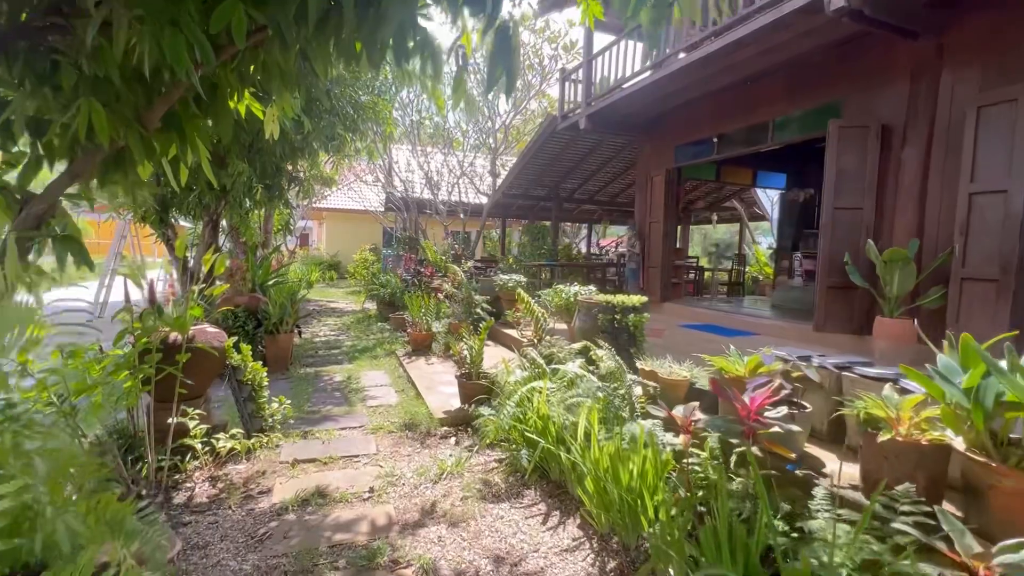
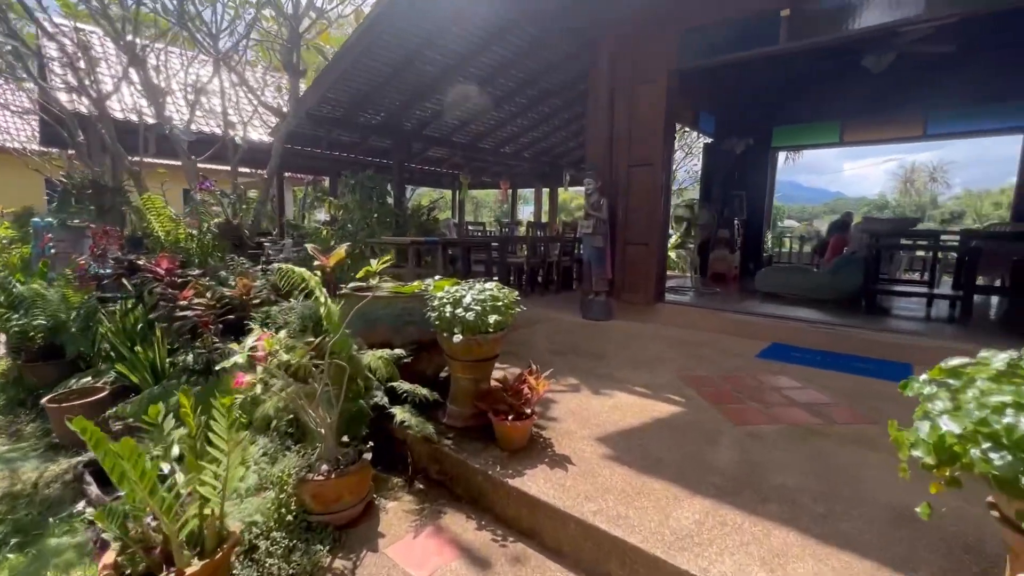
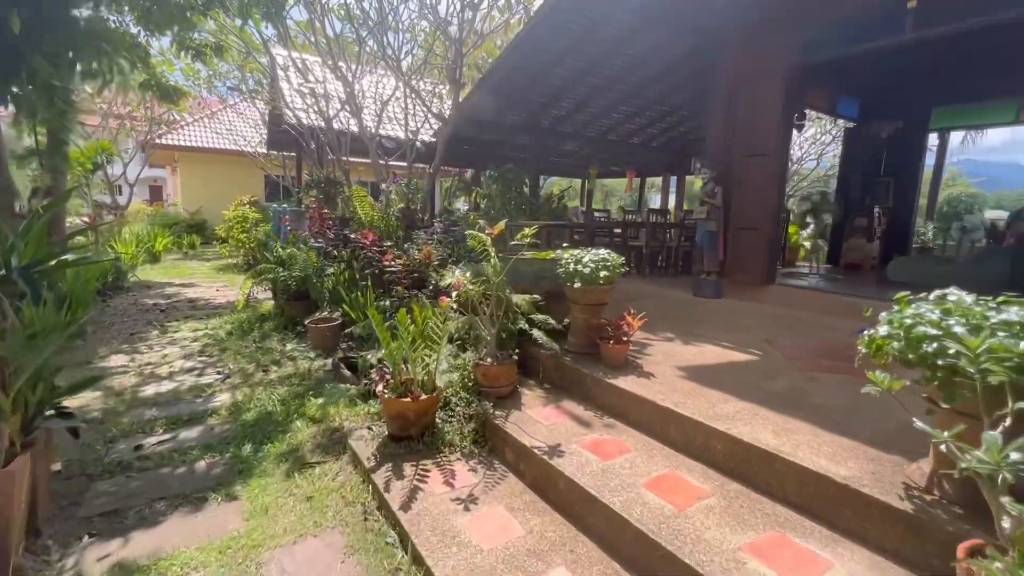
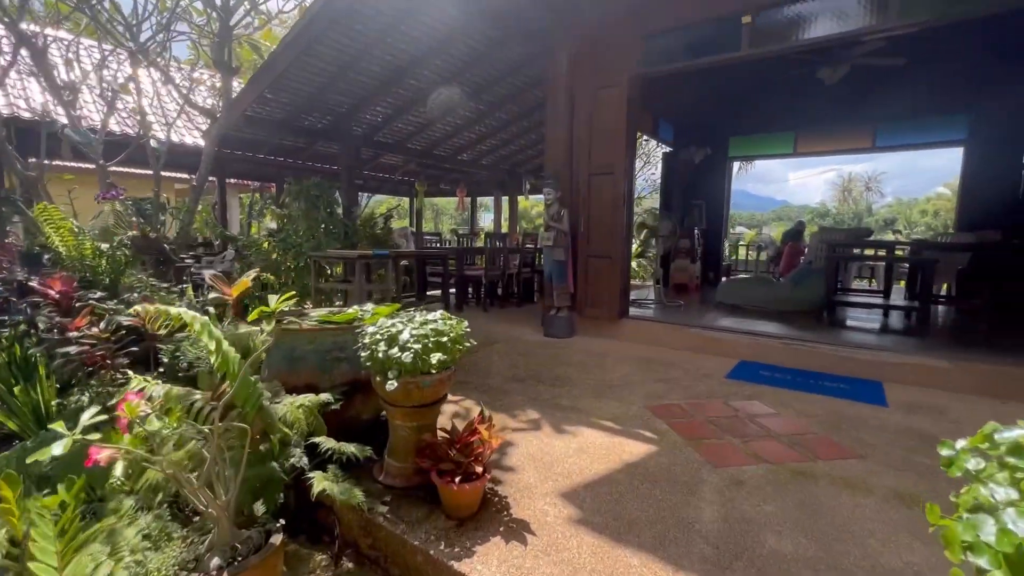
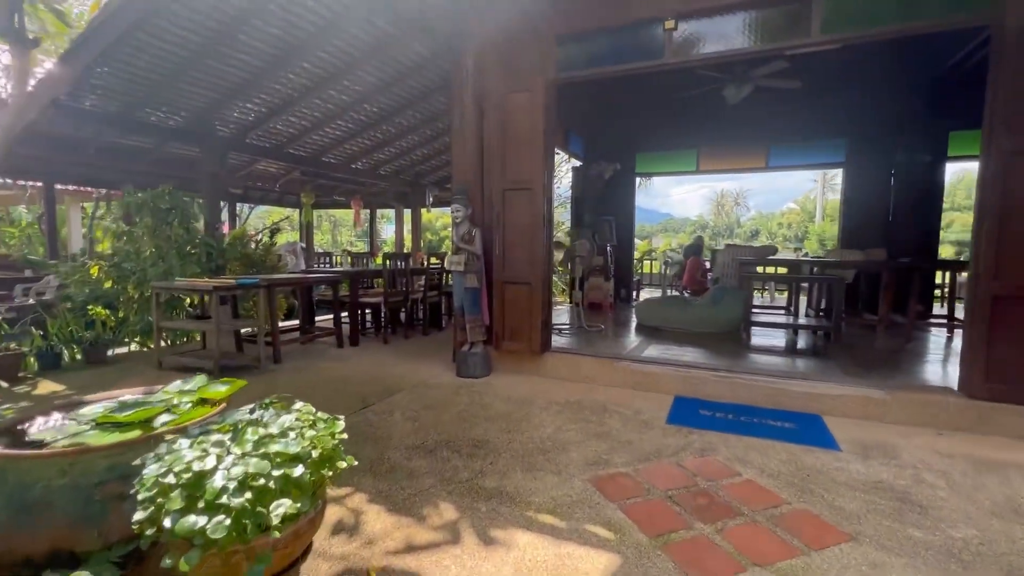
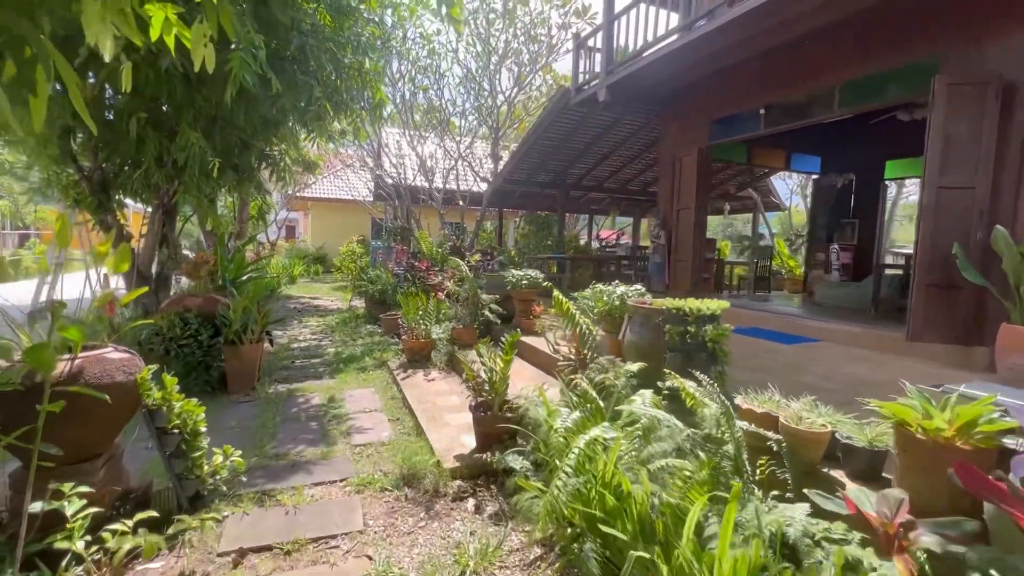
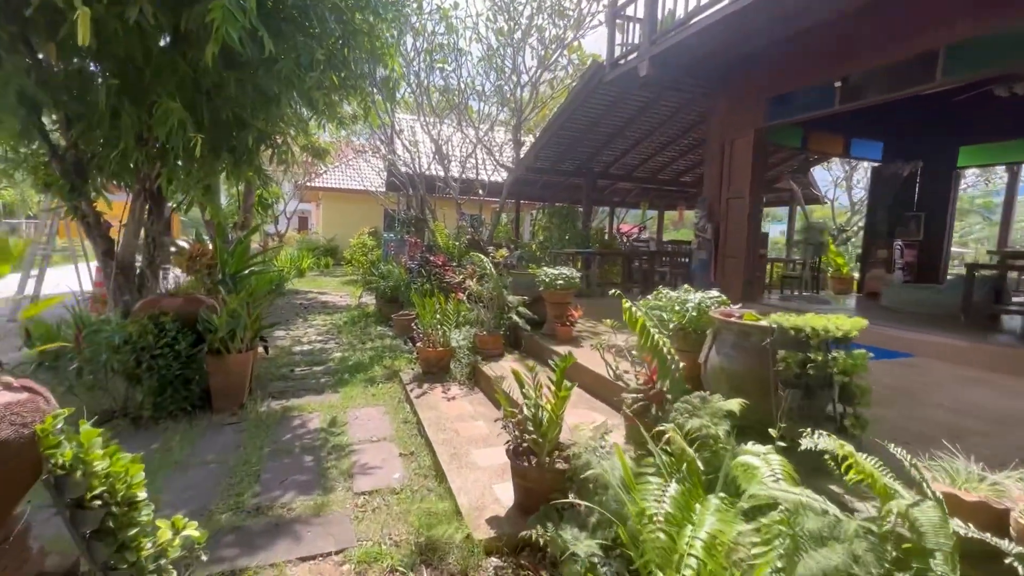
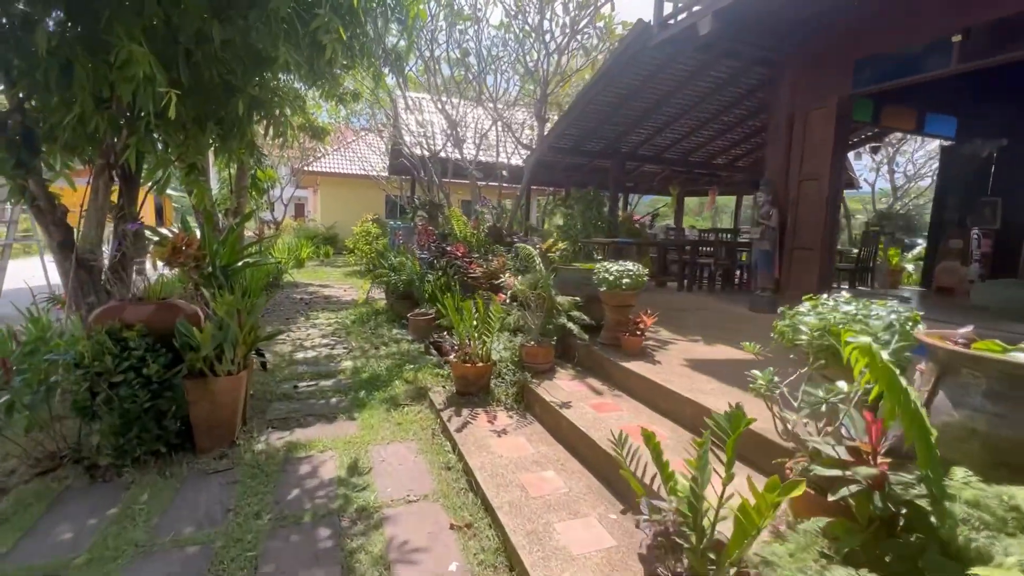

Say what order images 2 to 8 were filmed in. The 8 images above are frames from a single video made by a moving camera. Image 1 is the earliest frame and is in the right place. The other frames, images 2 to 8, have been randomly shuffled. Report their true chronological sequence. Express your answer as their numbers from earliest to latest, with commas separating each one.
6, 7, 8, 3, 2, 4, 5
